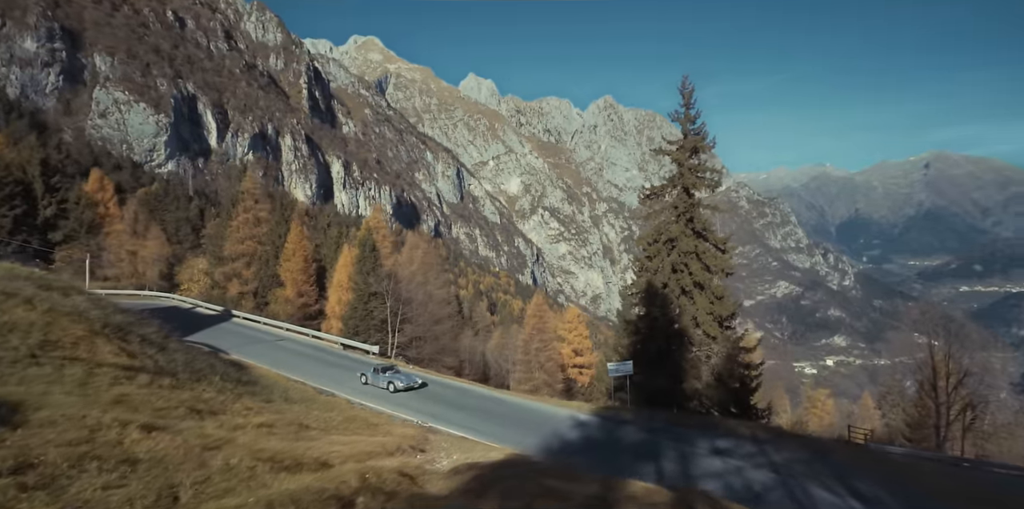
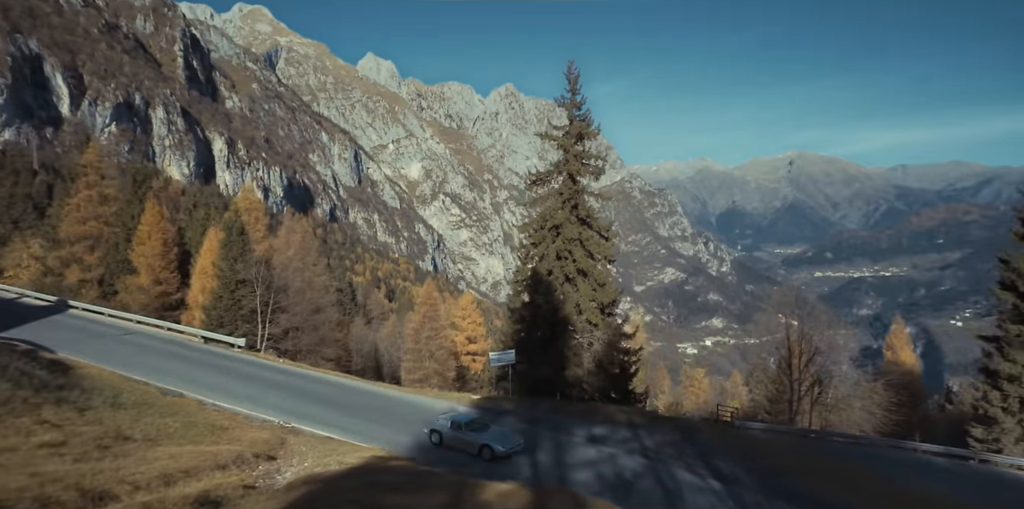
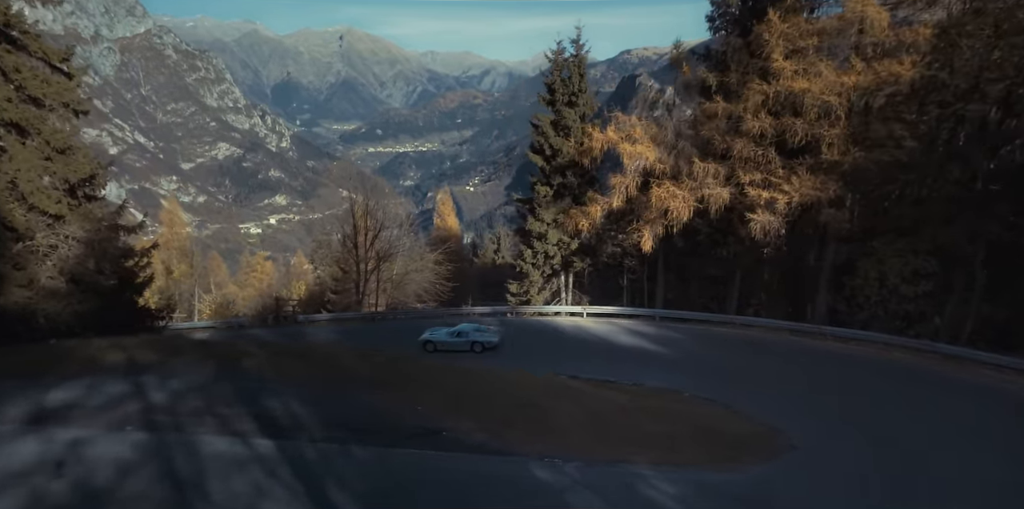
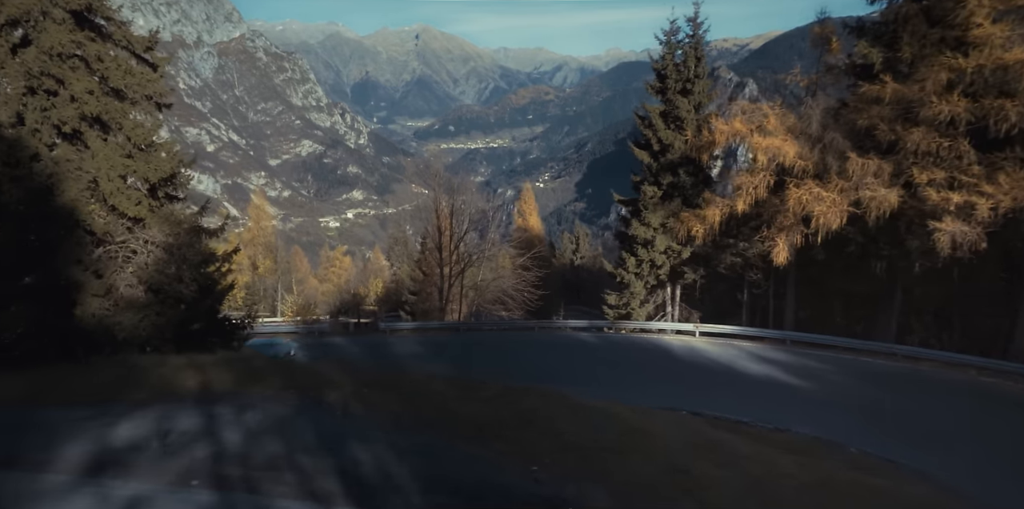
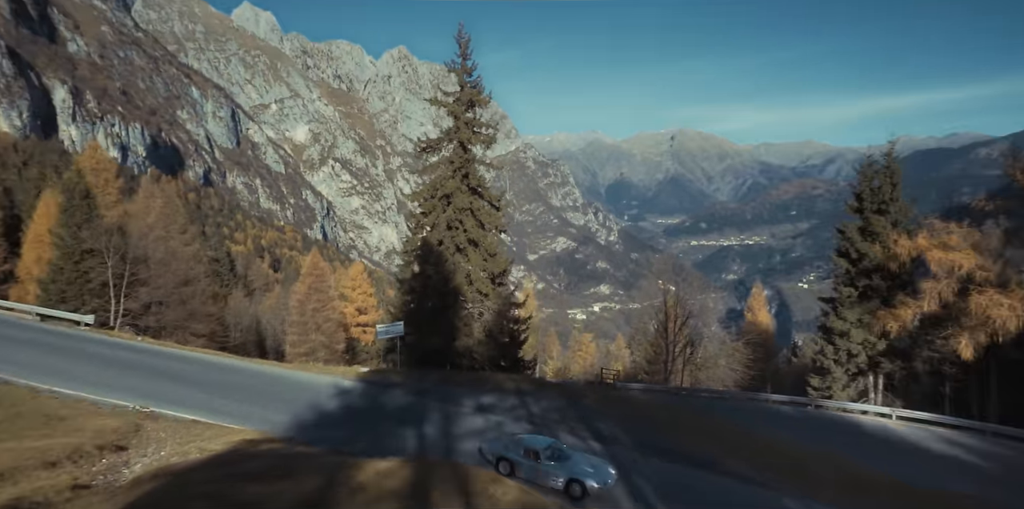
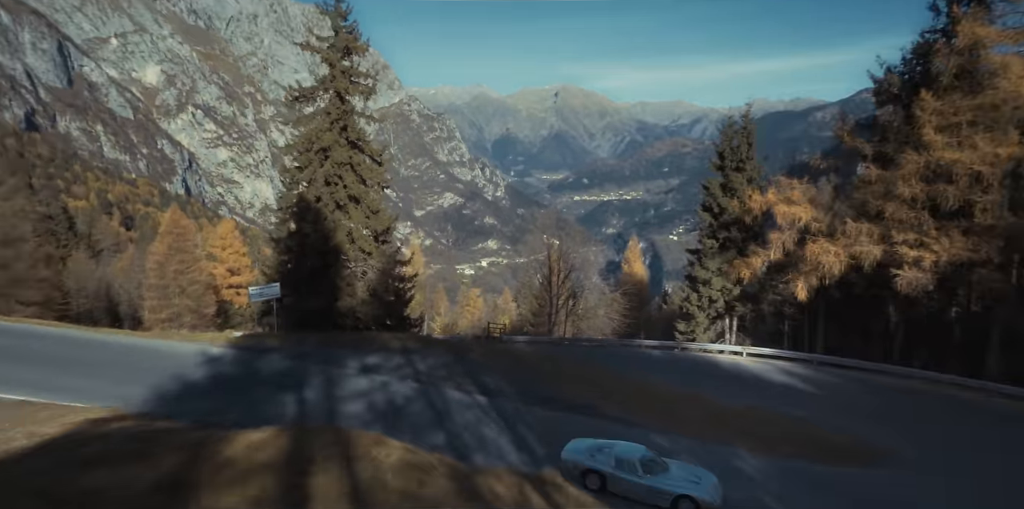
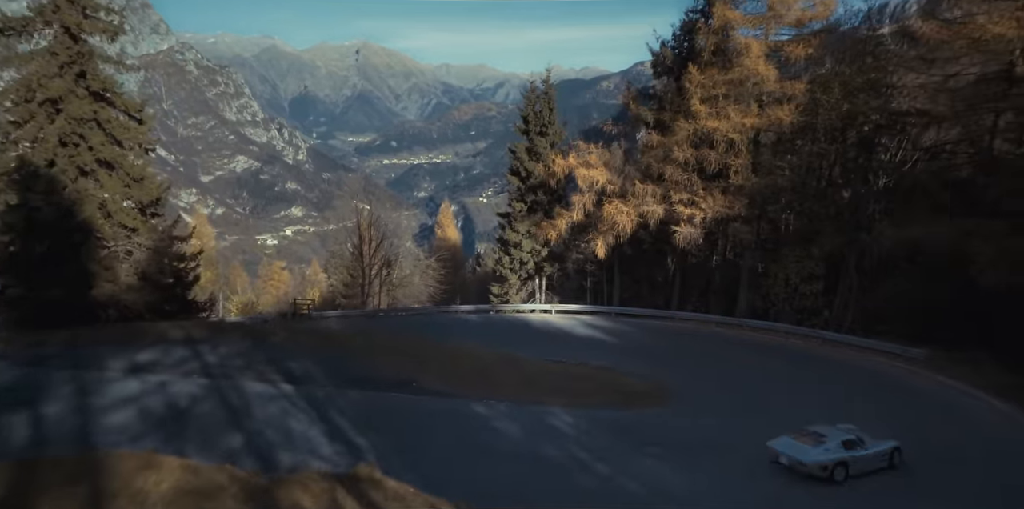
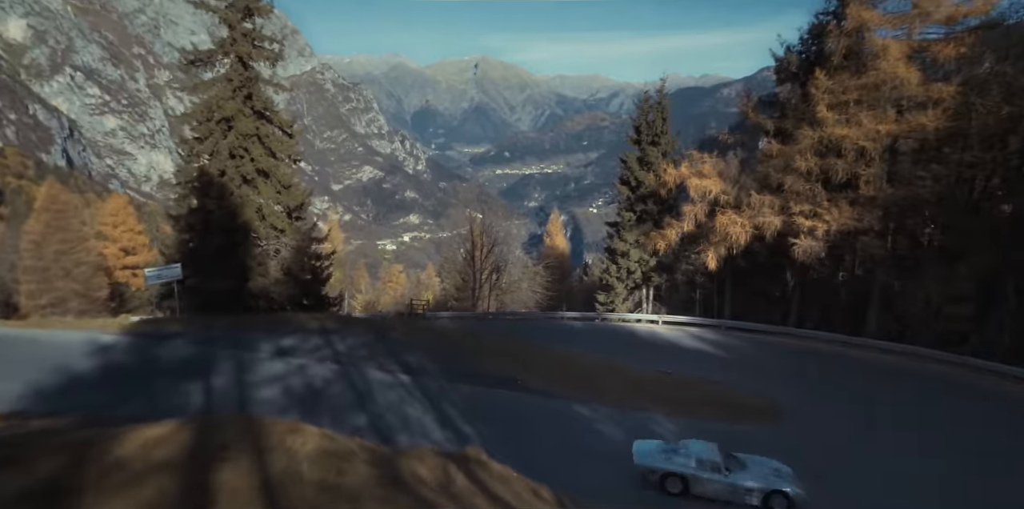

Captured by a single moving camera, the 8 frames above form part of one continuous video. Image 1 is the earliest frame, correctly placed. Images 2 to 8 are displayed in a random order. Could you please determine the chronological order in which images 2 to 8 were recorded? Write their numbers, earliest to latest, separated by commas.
2, 5, 6, 8, 7, 3, 4
